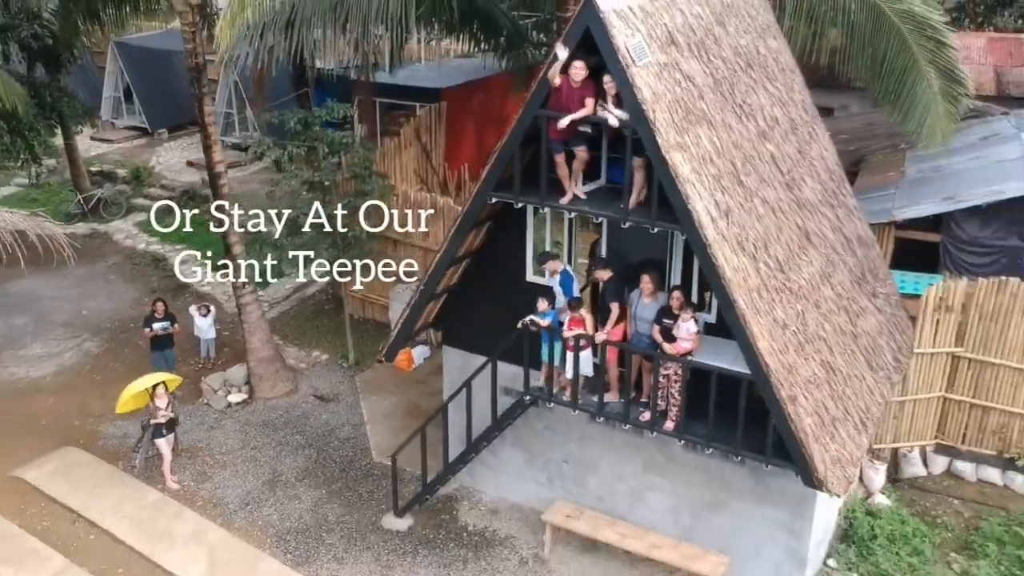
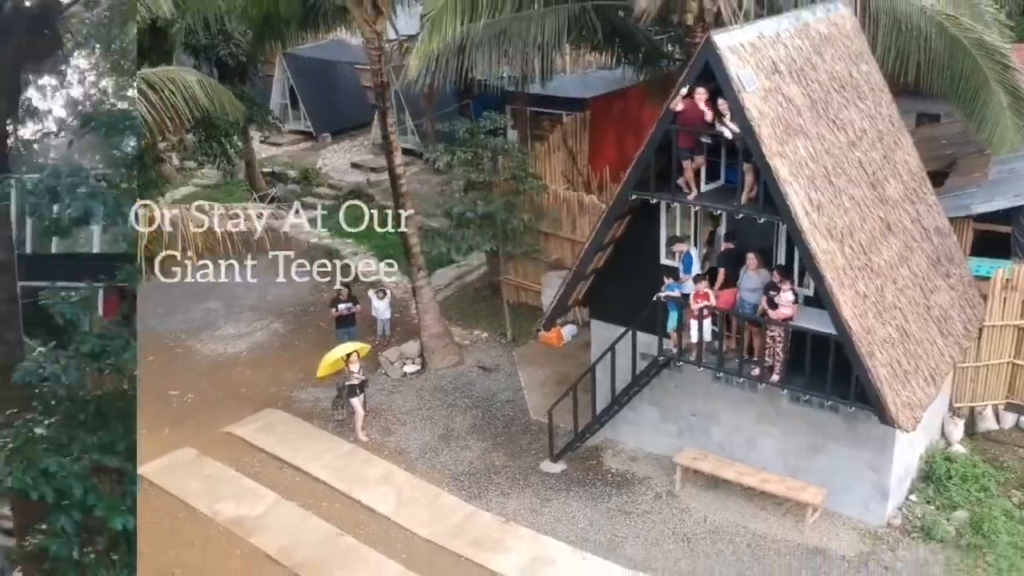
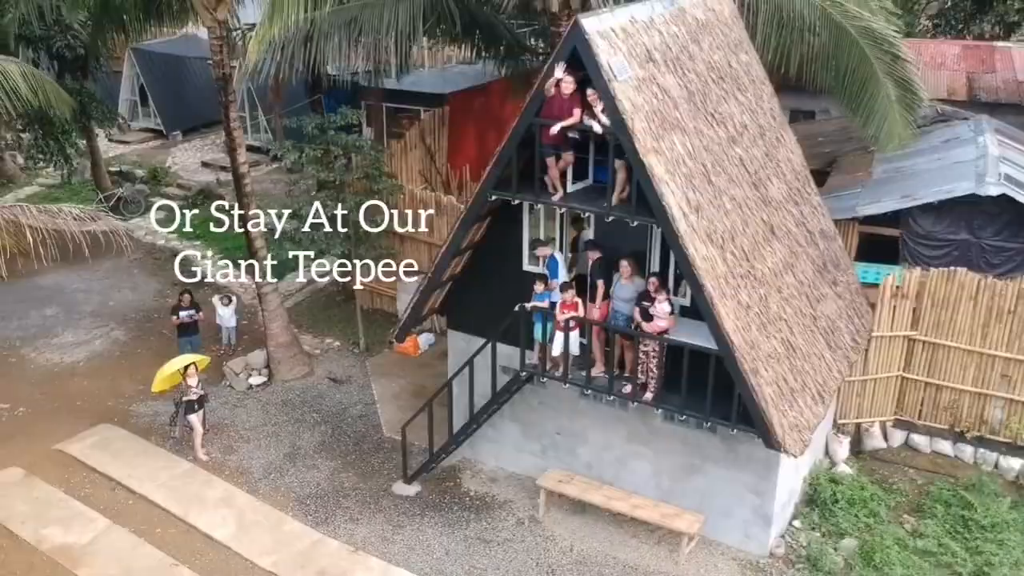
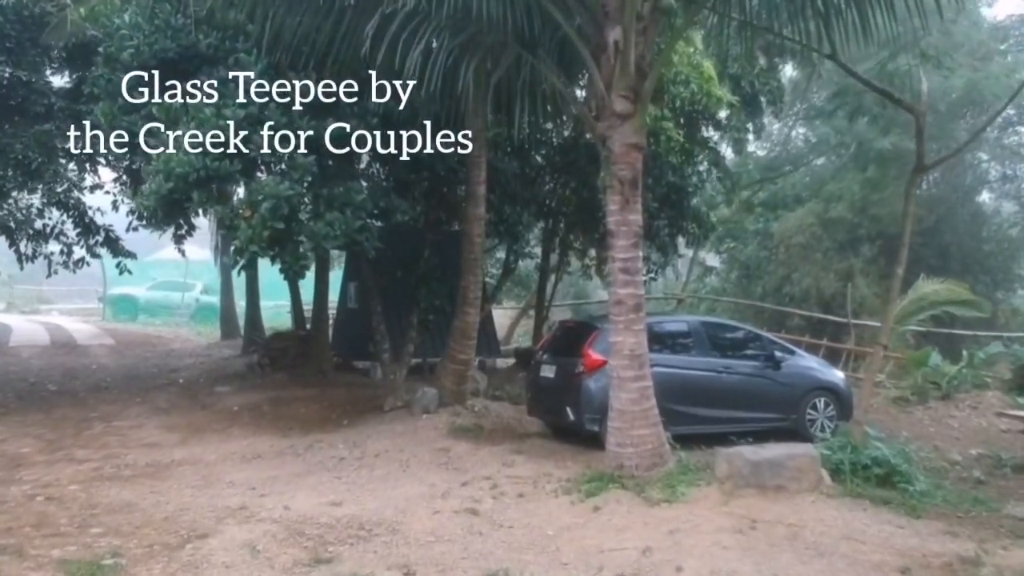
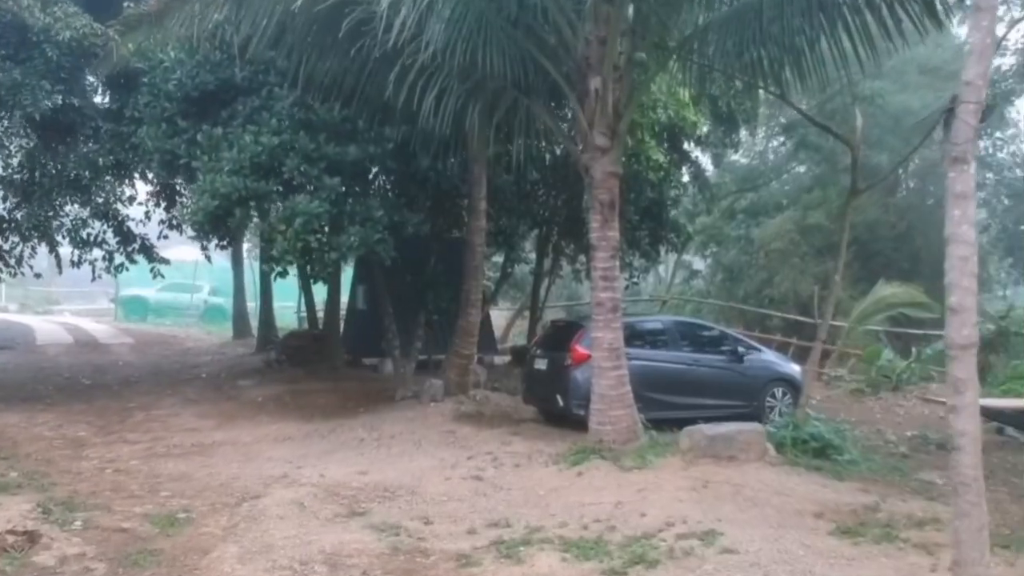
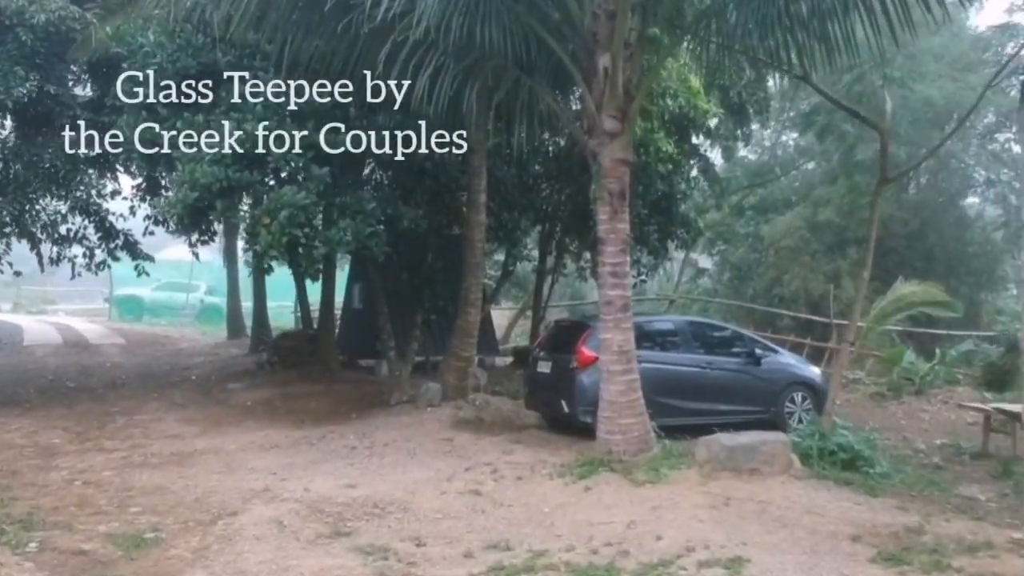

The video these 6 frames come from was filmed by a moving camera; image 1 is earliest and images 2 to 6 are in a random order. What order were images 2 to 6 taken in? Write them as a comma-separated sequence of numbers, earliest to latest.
3, 2, 5, 6, 4
